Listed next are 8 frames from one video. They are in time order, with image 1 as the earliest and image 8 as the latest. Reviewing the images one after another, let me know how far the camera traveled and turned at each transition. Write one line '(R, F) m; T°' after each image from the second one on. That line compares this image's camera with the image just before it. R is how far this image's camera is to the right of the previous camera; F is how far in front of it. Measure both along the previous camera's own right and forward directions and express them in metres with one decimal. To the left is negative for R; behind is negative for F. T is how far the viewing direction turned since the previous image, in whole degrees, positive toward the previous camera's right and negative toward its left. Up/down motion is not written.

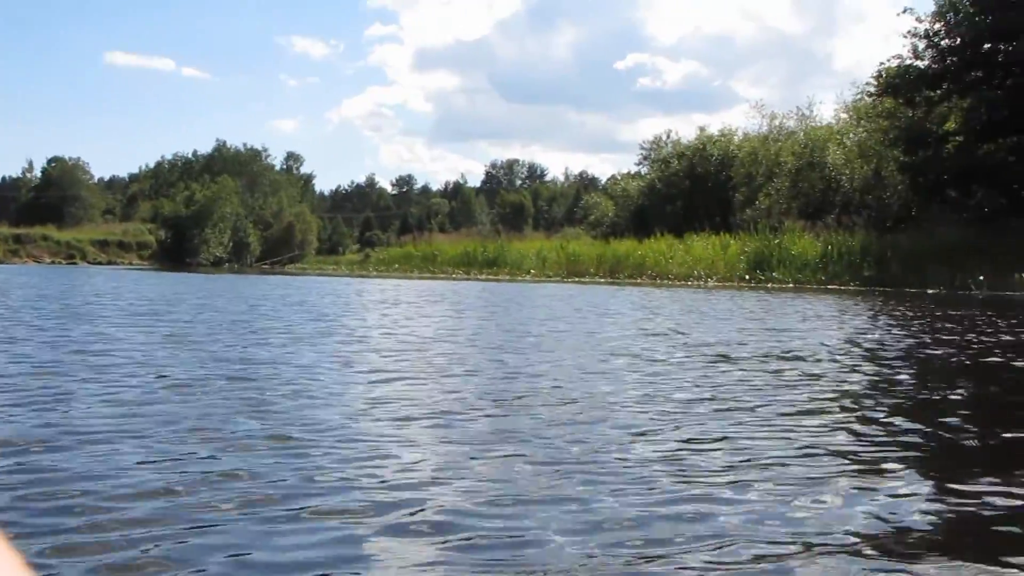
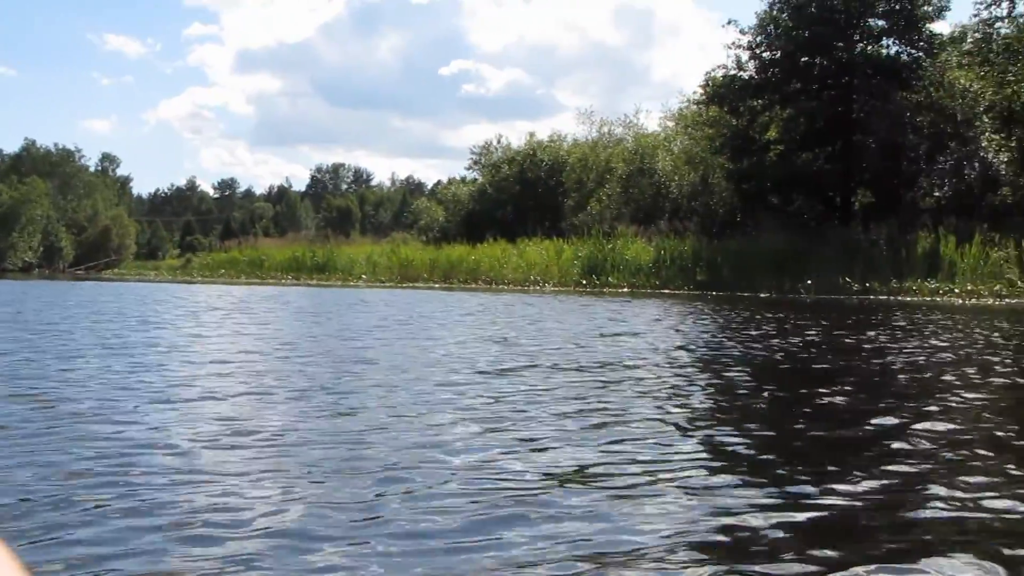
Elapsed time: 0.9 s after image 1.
(0.0, +0.4) m; +9°
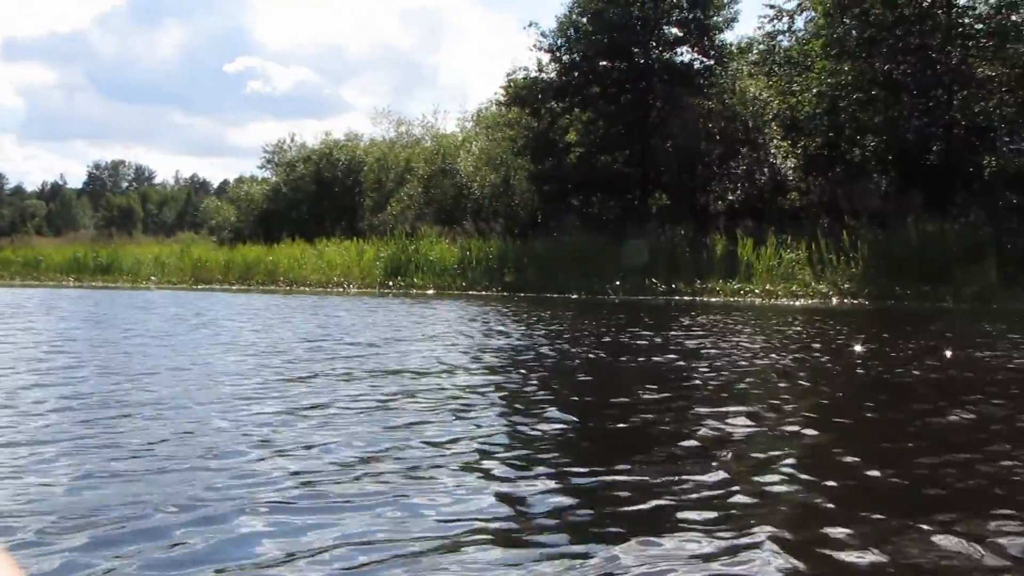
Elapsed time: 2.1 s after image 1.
(-0.1, +0.4) m; +10°
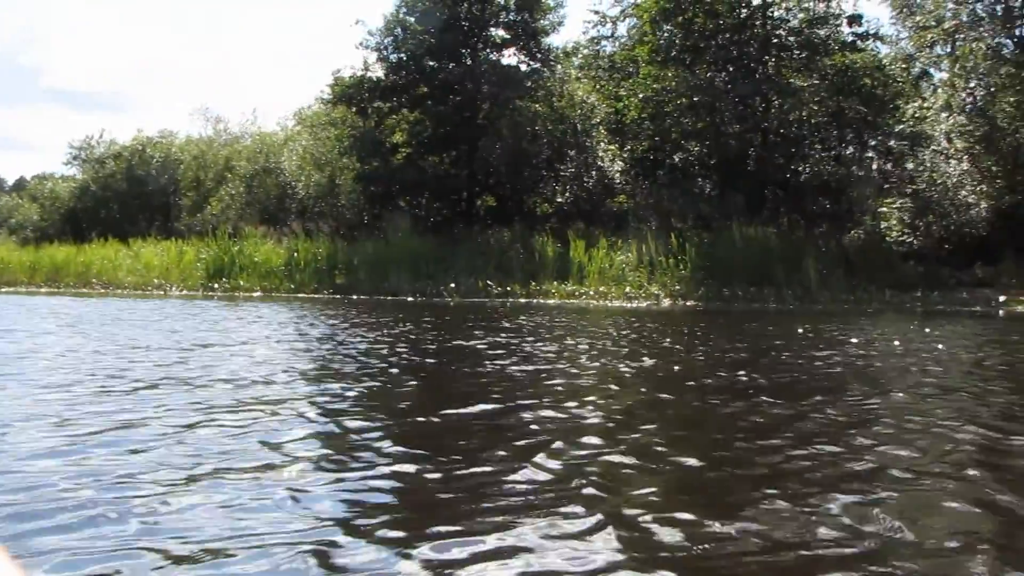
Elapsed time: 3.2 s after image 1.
(-0.1, +0.2) m; +9°
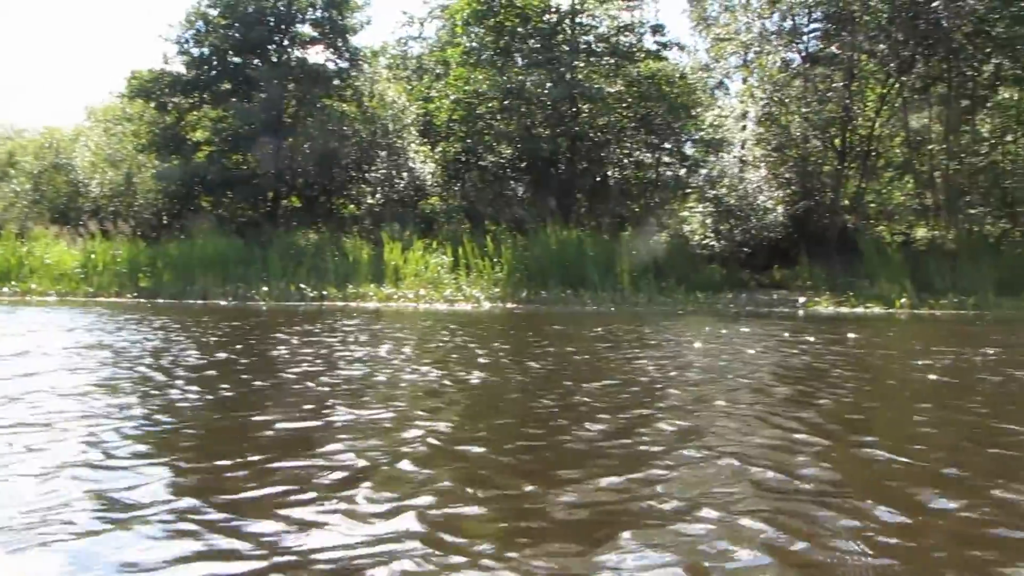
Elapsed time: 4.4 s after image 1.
(-0.2, +0.2) m; +10°
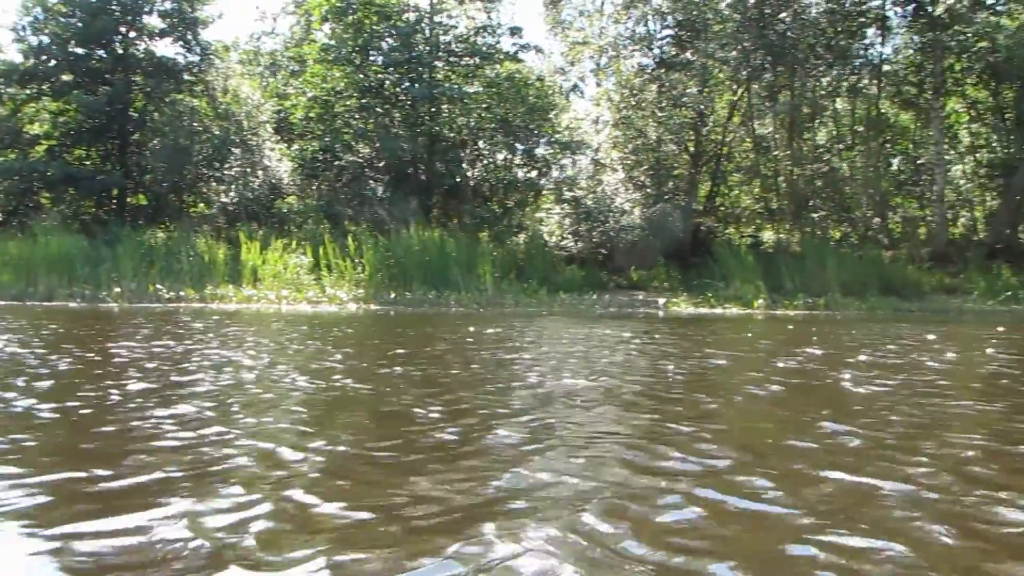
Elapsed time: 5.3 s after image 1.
(-0.2, +0.1) m; +8°
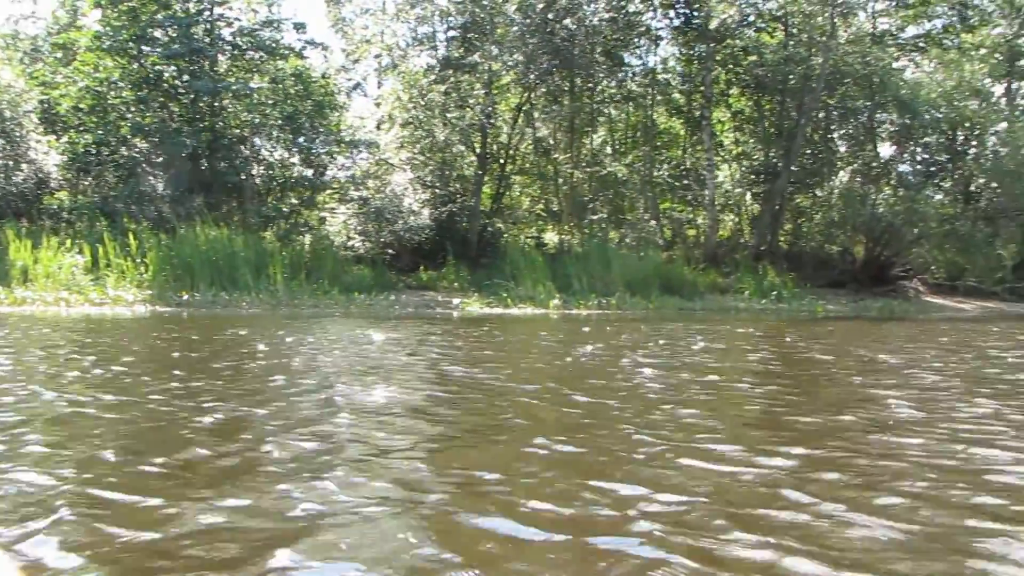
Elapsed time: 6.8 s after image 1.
(-0.3, +0.1) m; +11°
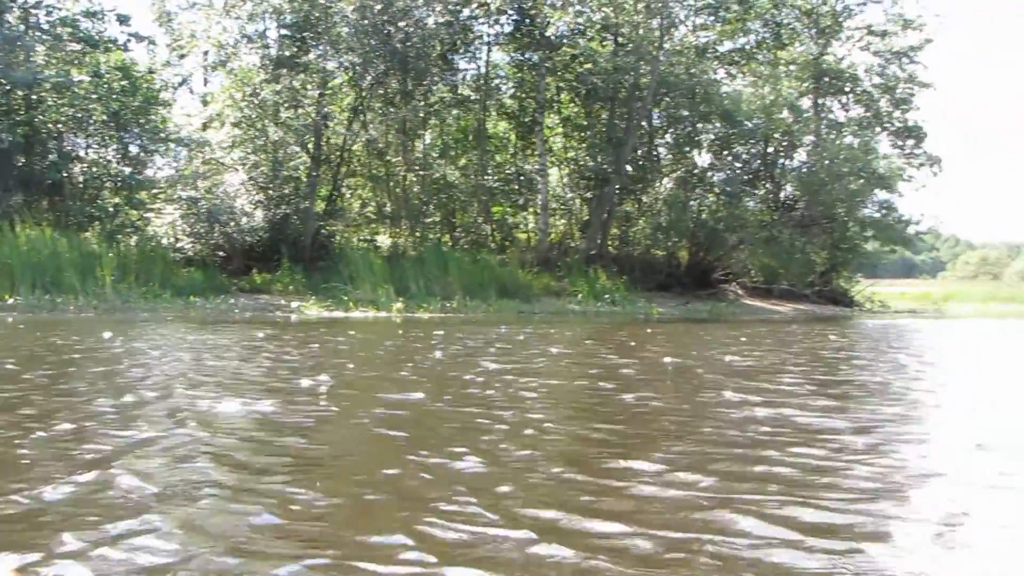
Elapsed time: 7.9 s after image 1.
(-0.2, 0.0) m; +9°
